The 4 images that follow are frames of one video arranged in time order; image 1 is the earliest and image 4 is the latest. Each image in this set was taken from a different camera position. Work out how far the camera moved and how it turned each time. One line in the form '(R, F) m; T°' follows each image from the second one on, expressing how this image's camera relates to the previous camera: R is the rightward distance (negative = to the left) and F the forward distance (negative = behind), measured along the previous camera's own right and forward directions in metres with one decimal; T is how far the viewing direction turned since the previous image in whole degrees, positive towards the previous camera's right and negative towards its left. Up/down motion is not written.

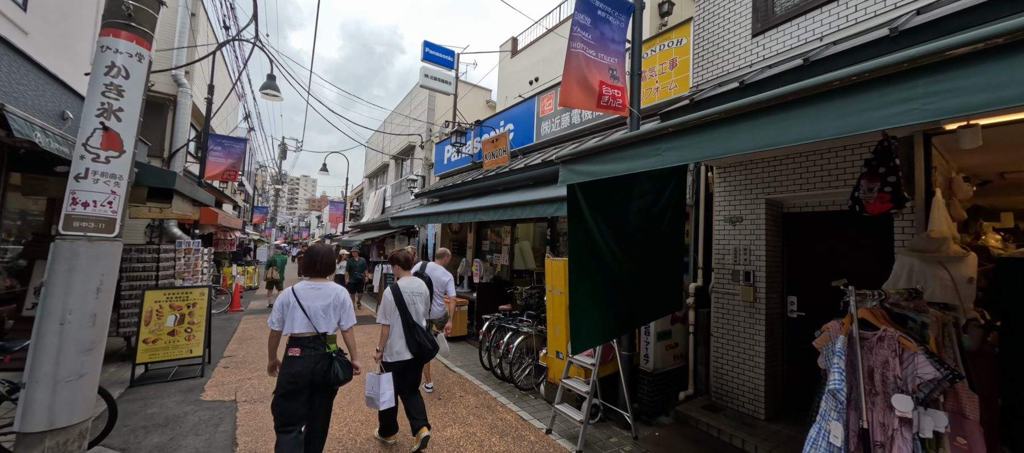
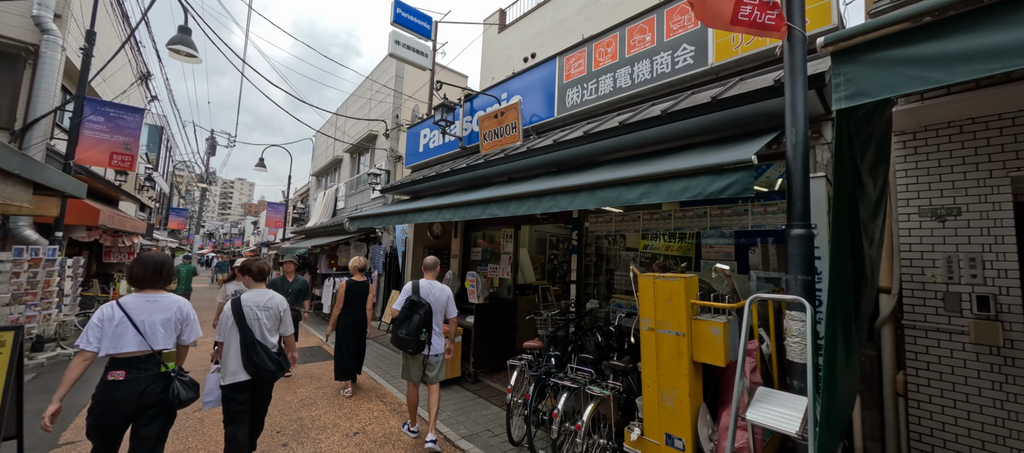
(-0.9, +1.9) m; +7°
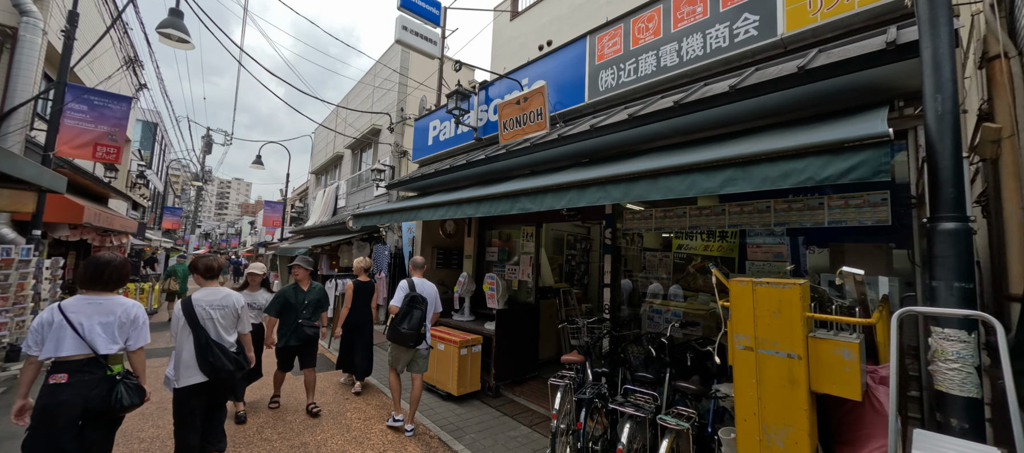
(-0.4, +0.5) m; 0°
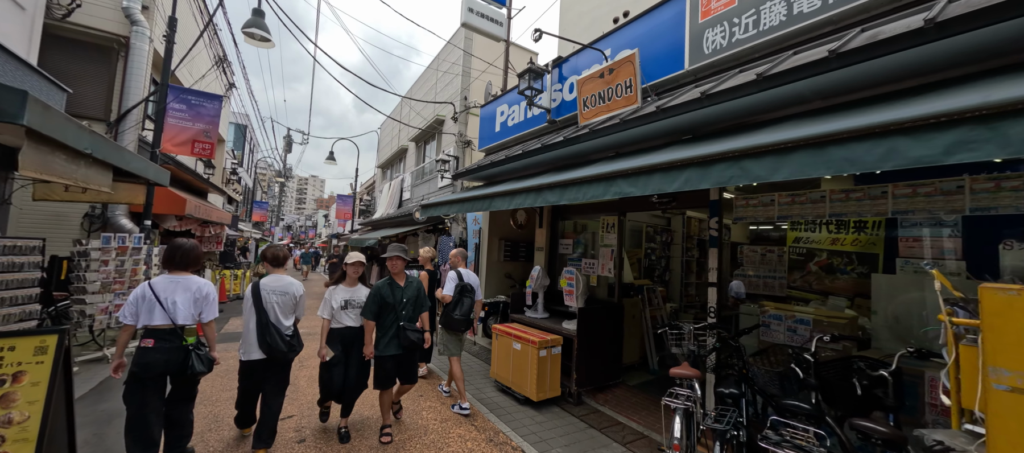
(-0.3, +0.5) m; -8°
